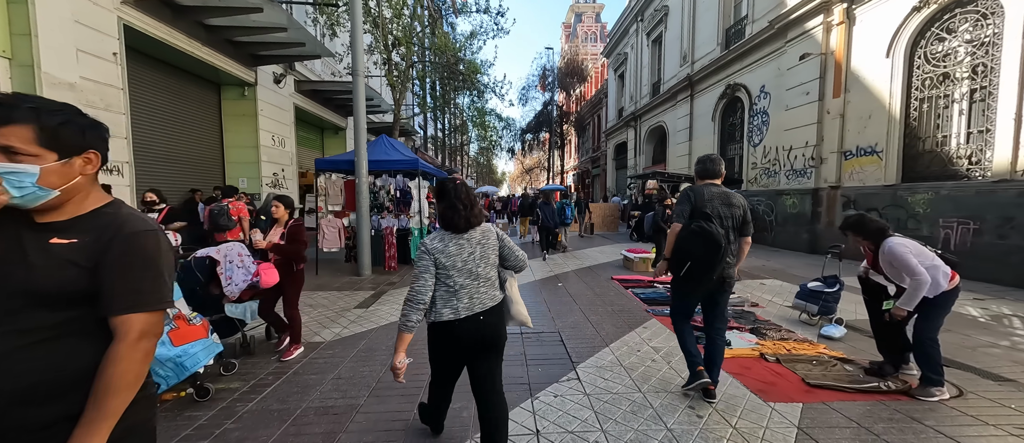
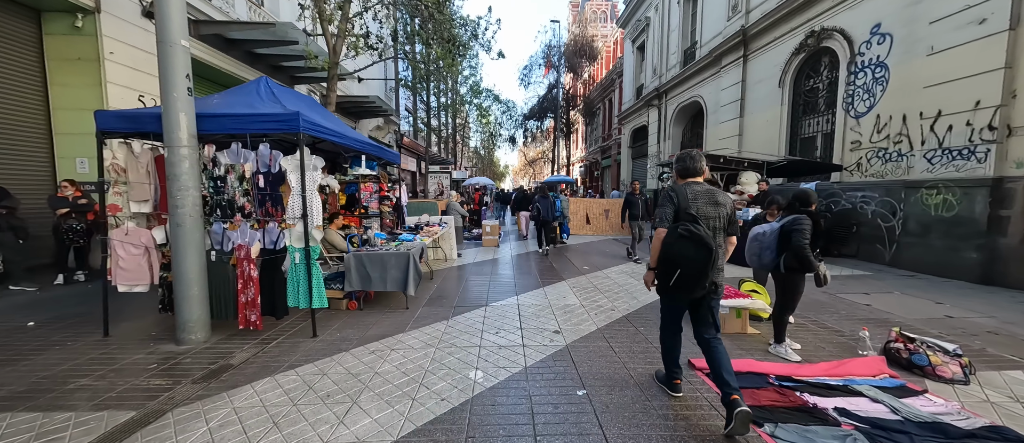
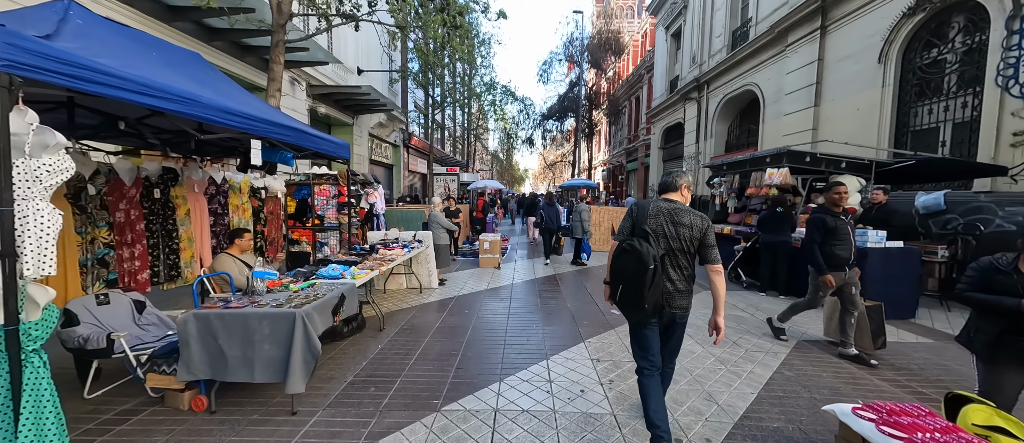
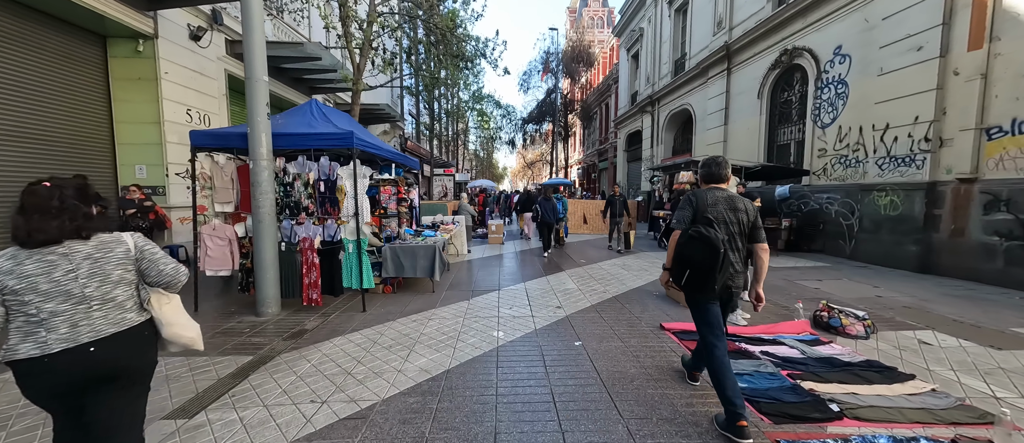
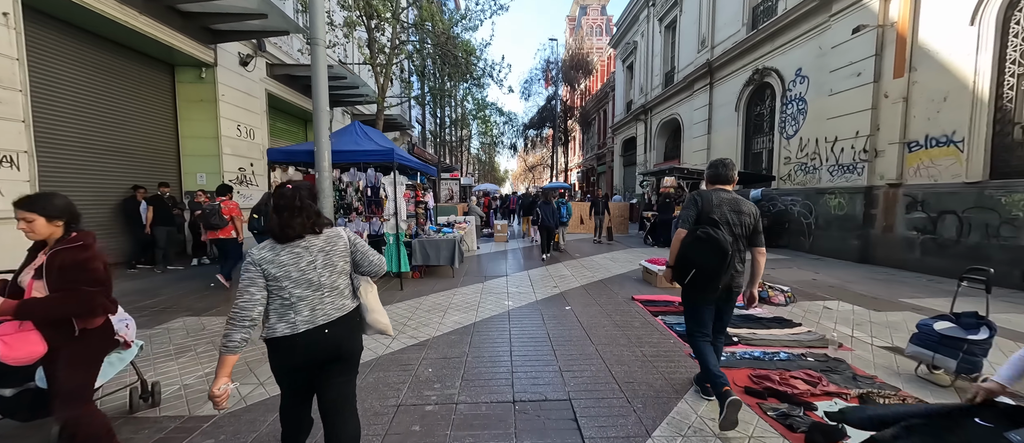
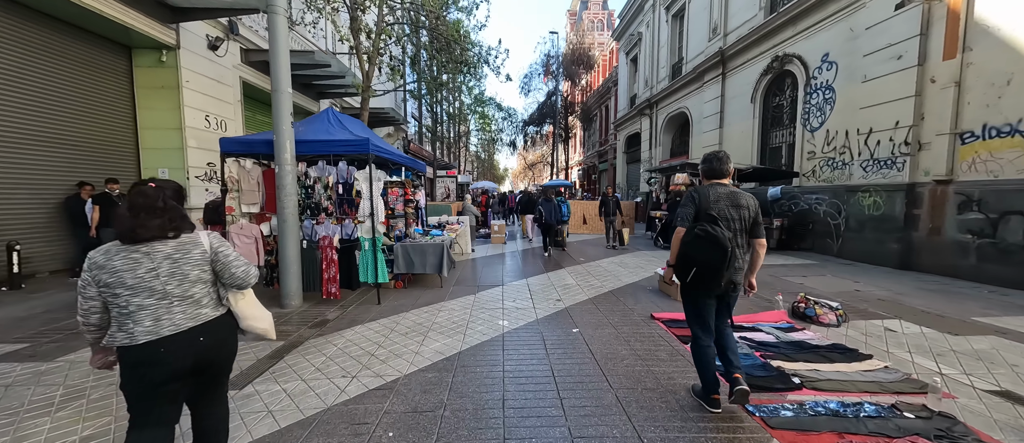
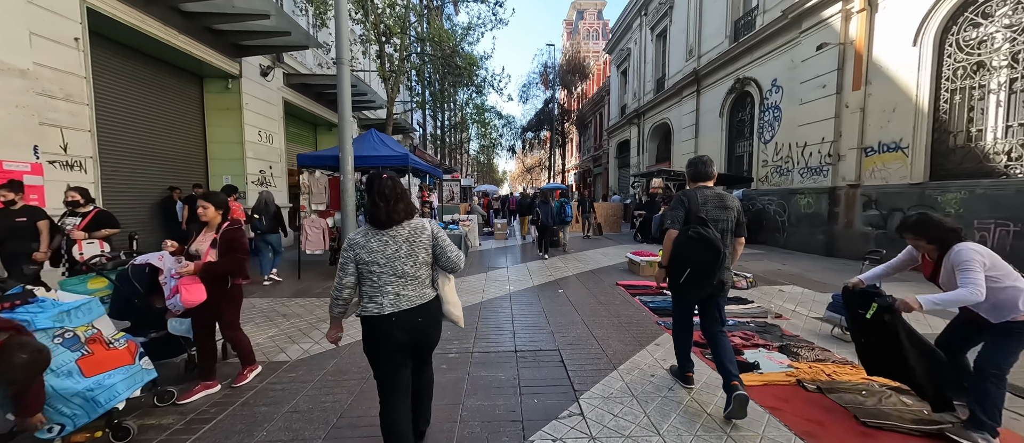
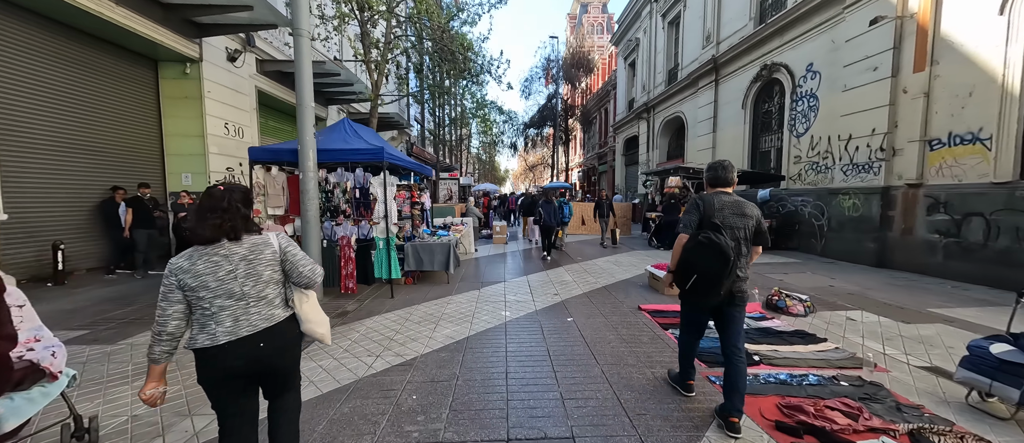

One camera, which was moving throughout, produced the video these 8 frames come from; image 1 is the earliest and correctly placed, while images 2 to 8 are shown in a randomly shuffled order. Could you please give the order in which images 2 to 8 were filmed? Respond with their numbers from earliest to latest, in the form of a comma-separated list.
7, 5, 8, 6, 4, 2, 3
